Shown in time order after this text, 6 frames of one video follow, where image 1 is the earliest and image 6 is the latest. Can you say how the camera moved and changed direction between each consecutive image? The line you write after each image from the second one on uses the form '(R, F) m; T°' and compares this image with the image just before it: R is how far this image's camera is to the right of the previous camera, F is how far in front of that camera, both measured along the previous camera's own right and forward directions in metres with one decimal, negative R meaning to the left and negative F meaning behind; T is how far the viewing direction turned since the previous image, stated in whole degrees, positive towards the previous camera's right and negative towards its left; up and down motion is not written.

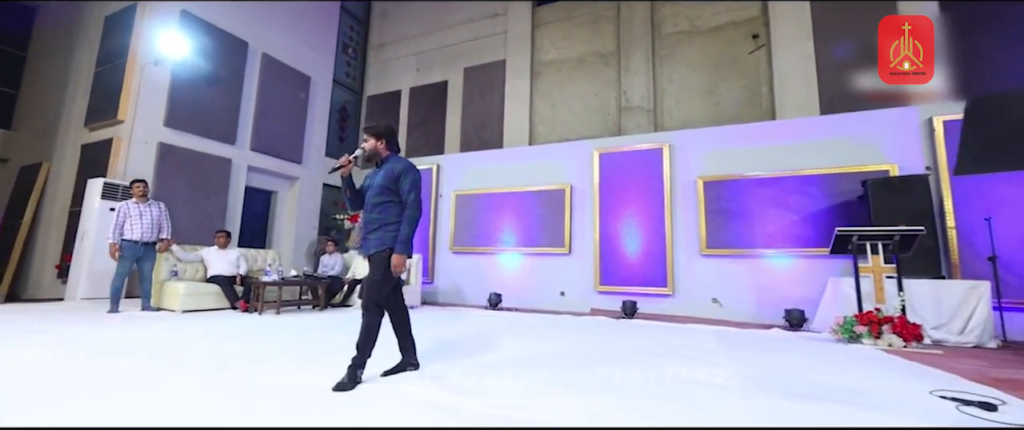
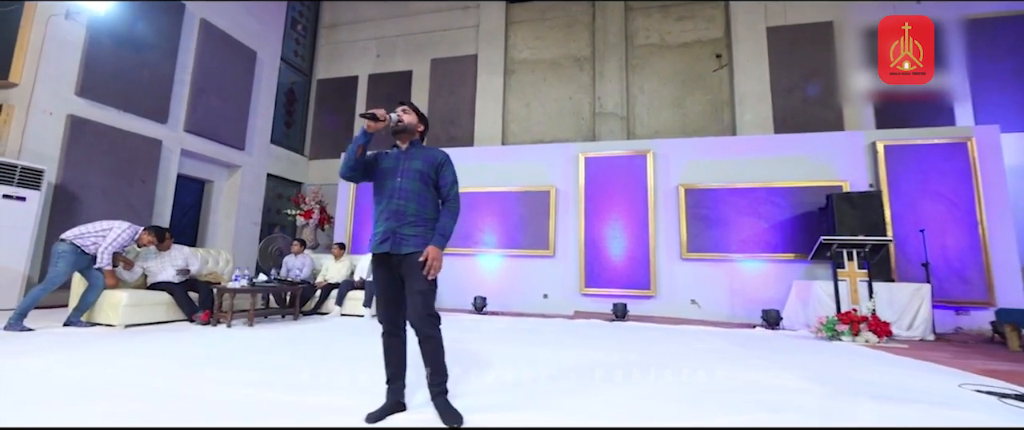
(-0.9, +0.3) m; +11°
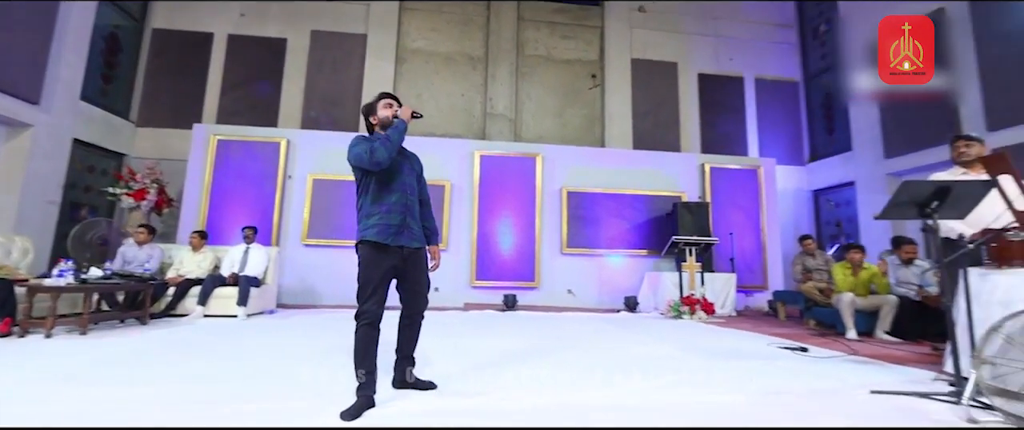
(-0.5, -0.1) m; +19°
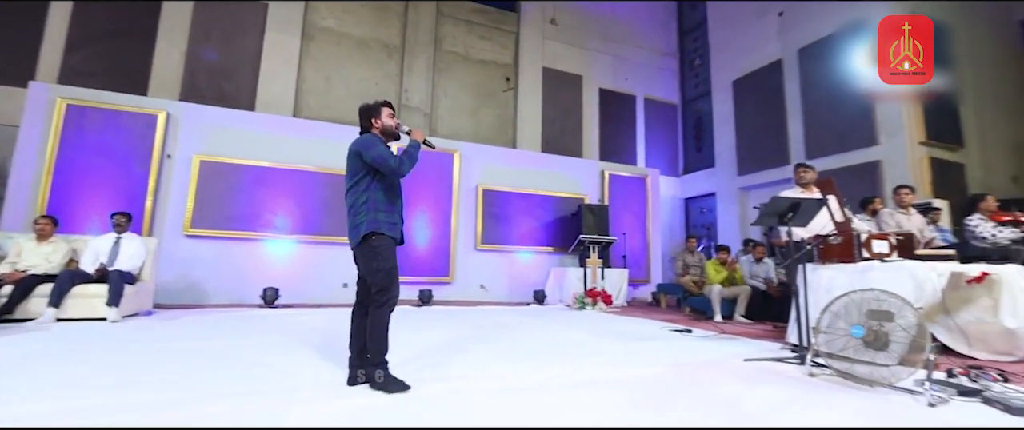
(-0.4, -0.1) m; +15°
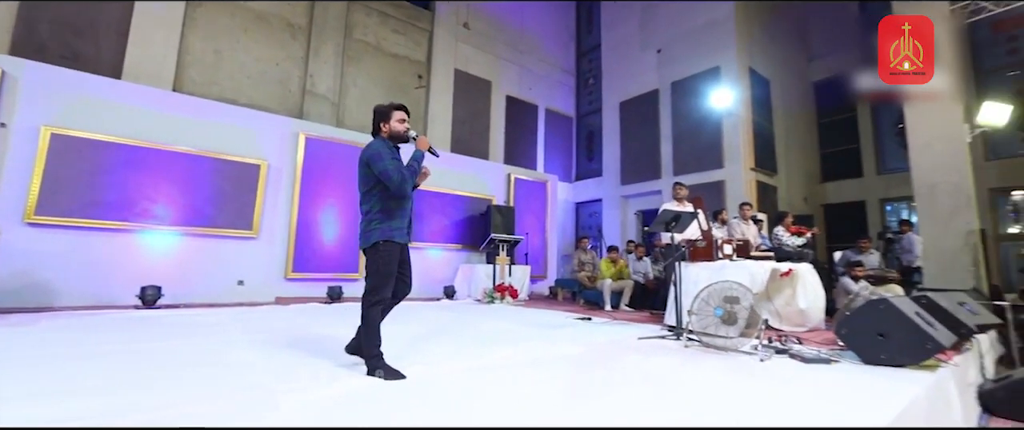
(-0.4, -0.3) m; +16°
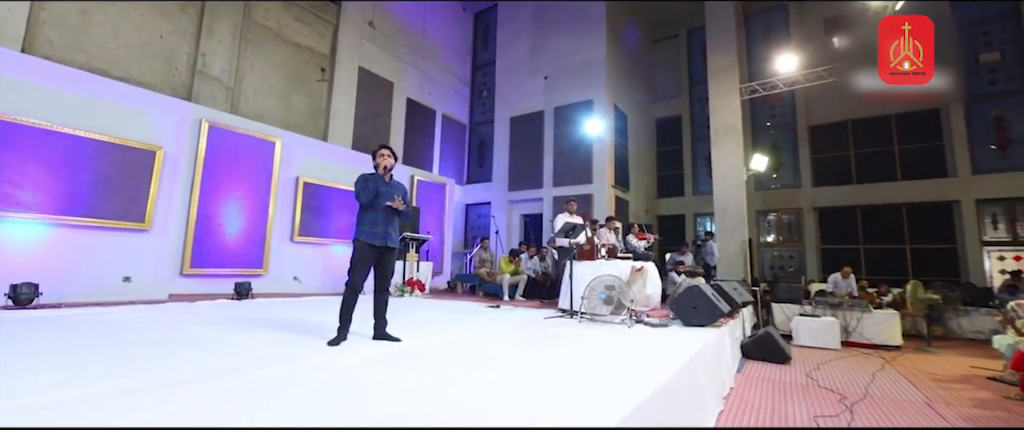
(-0.7, -0.7) m; +18°
